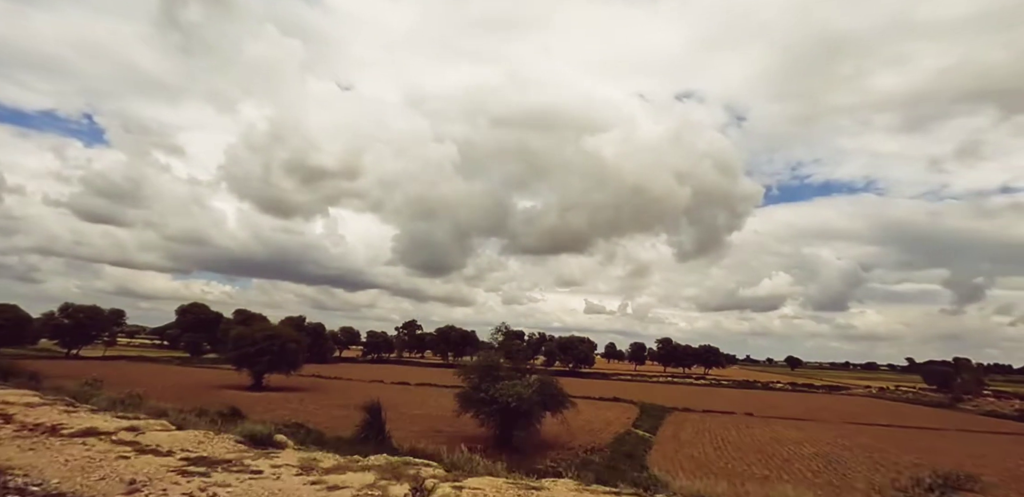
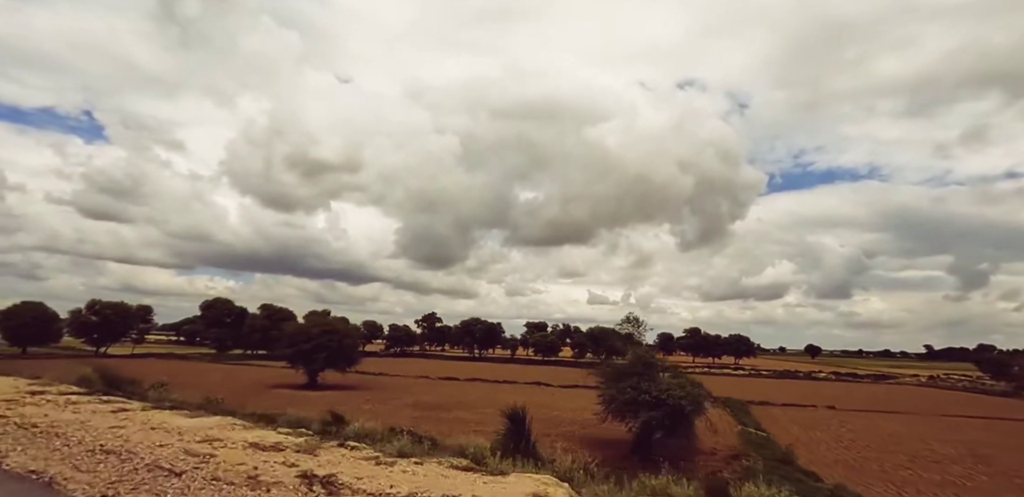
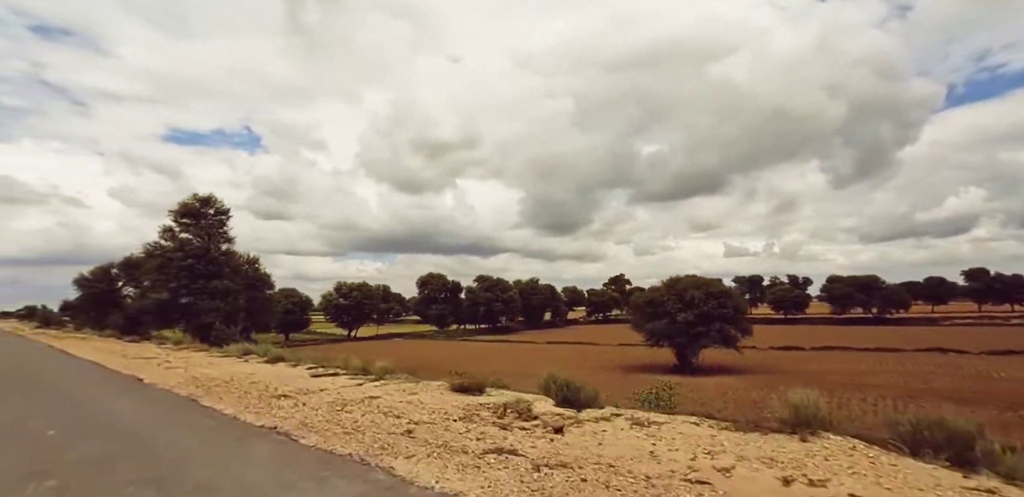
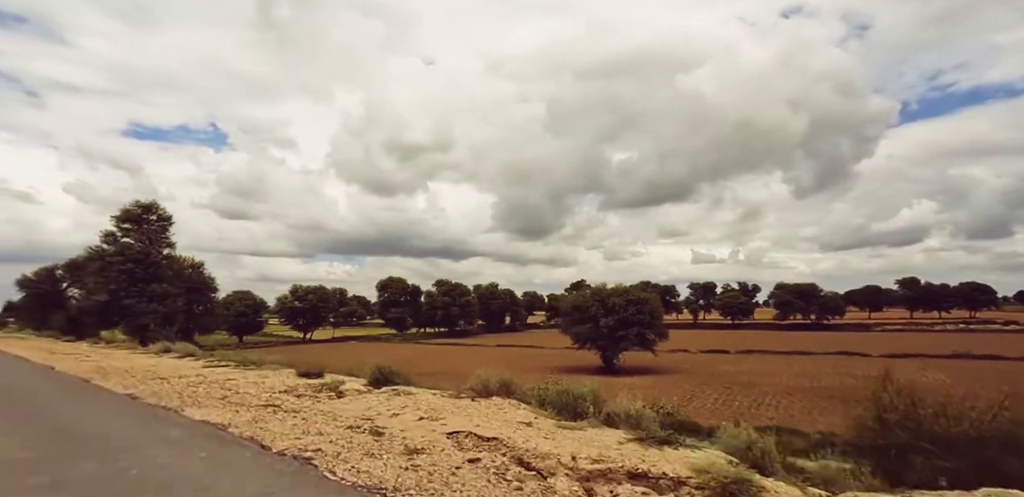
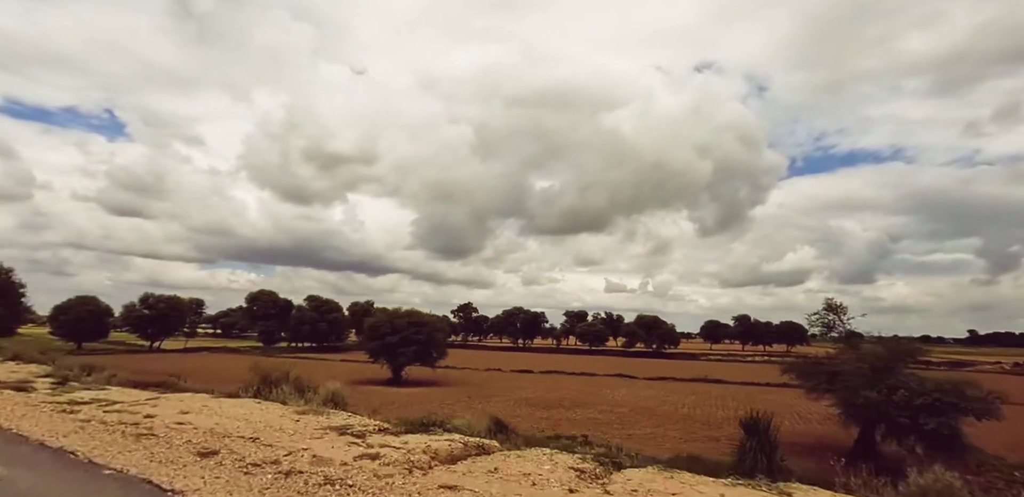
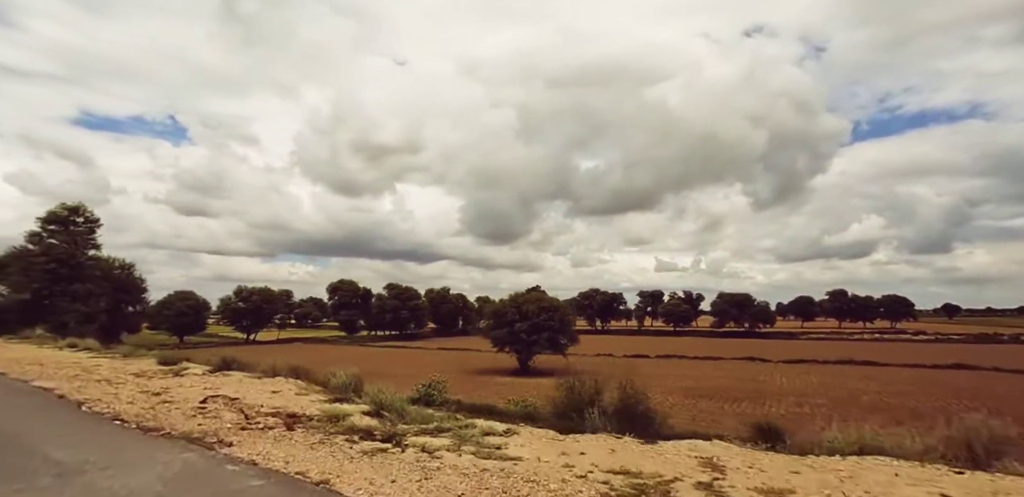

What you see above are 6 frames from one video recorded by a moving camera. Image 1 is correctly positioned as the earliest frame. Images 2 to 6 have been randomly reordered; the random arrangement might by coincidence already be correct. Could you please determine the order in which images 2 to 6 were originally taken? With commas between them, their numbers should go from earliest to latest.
2, 5, 6, 4, 3
